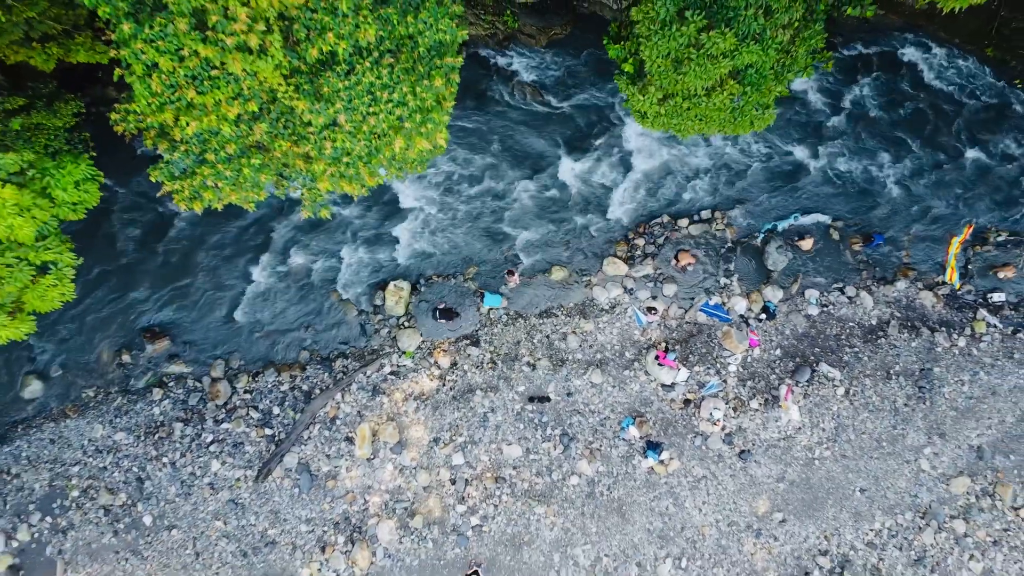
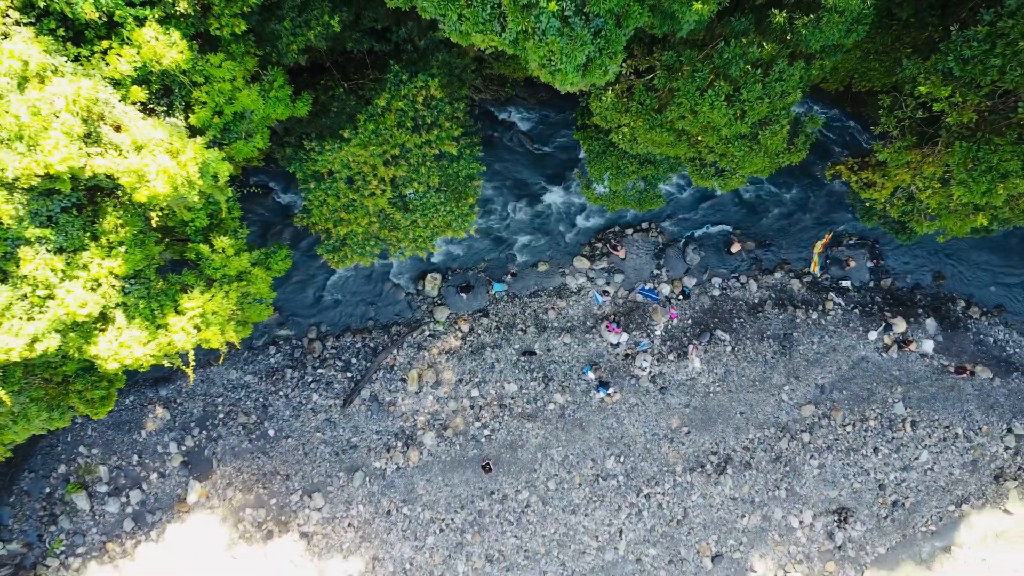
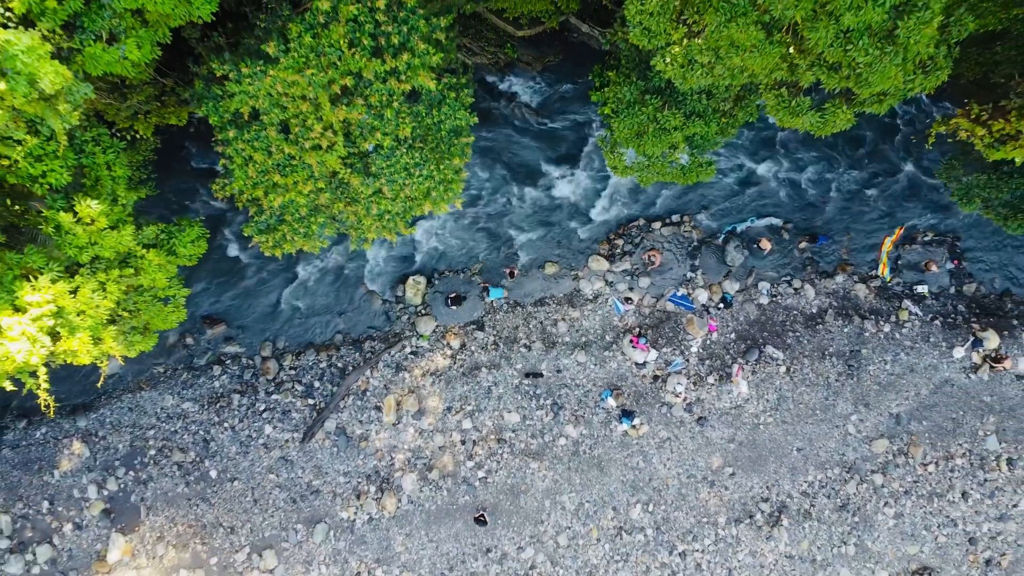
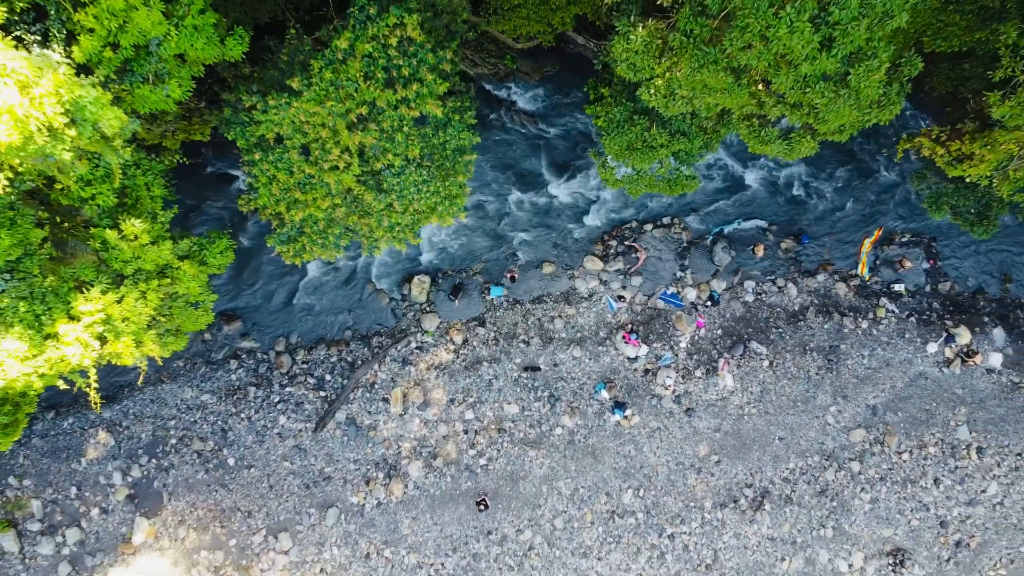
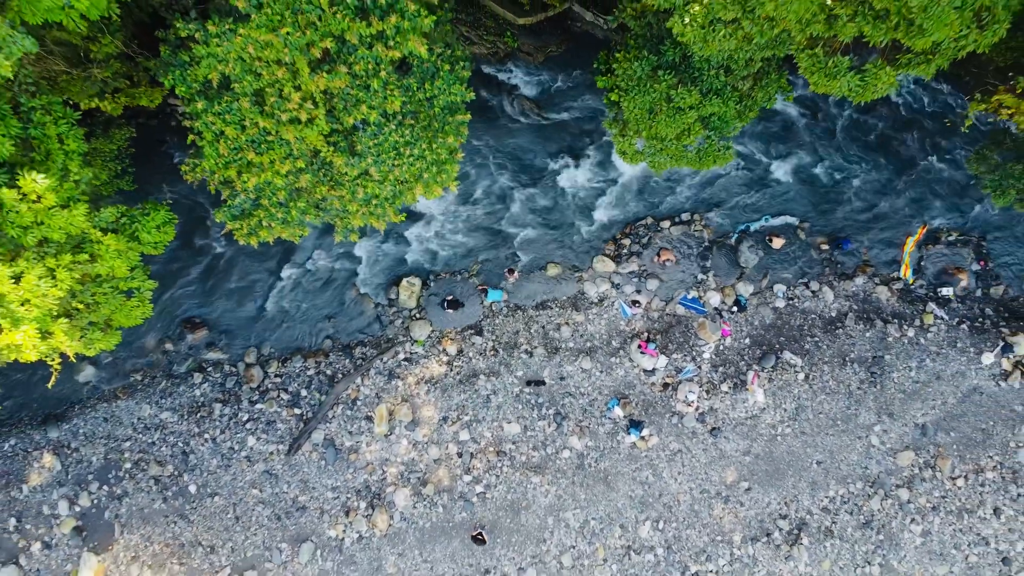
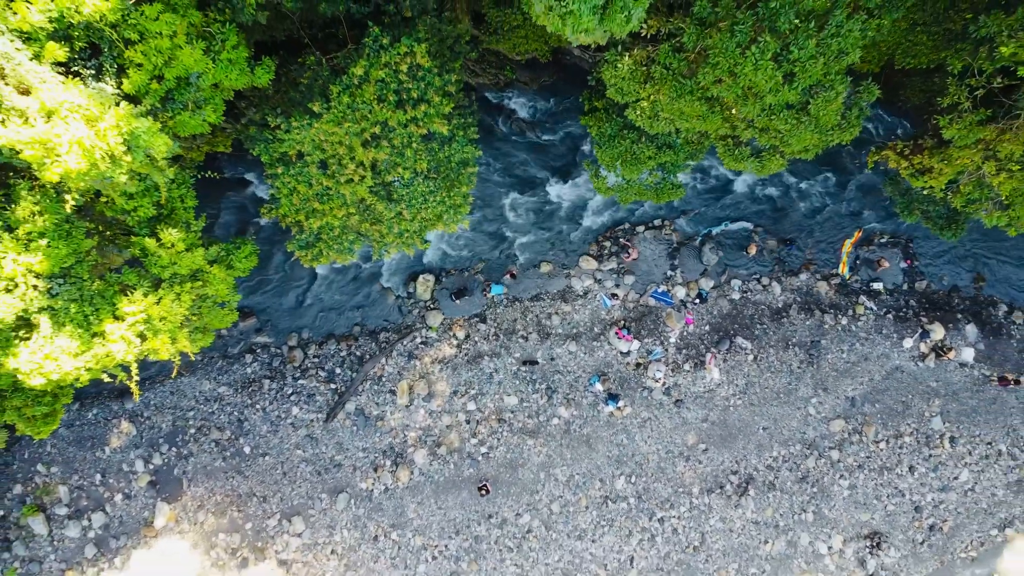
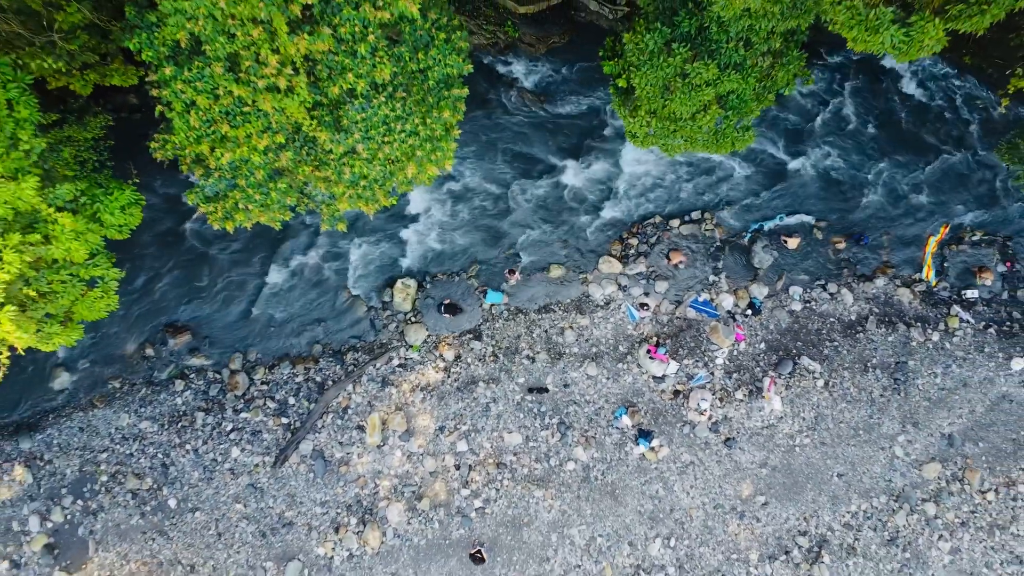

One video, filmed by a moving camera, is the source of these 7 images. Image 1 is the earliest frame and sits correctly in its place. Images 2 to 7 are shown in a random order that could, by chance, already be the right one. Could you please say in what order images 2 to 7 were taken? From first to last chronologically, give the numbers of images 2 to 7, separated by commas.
7, 5, 3, 4, 6, 2
